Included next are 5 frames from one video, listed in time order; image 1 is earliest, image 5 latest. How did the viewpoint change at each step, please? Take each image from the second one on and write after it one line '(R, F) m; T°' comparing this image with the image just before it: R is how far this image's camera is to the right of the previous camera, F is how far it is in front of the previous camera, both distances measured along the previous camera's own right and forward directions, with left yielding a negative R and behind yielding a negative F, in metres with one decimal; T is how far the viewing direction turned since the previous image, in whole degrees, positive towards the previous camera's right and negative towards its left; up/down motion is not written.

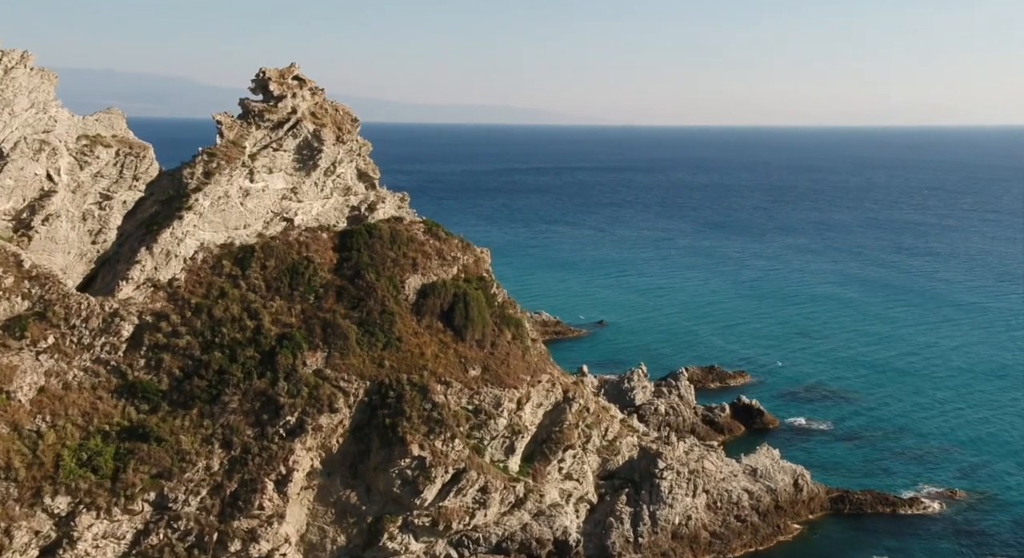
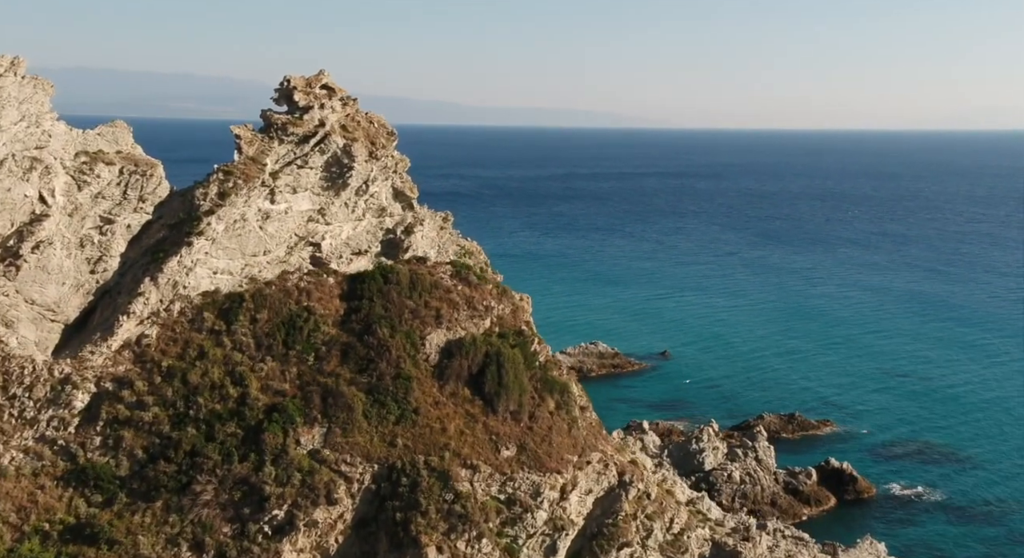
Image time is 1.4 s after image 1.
(+0.3, +4.9) m; -3°
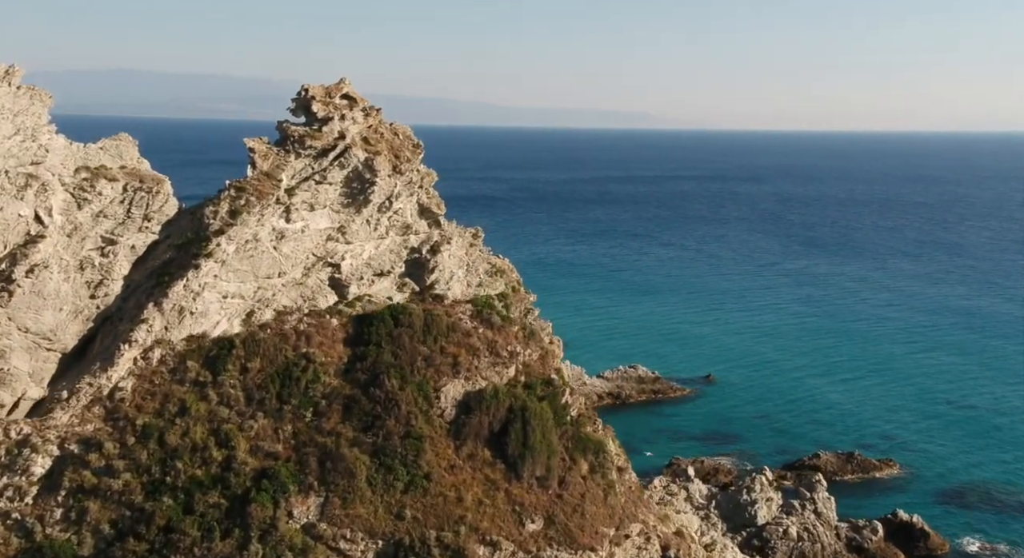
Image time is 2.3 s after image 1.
(+0.2, +2.8) m; -2°
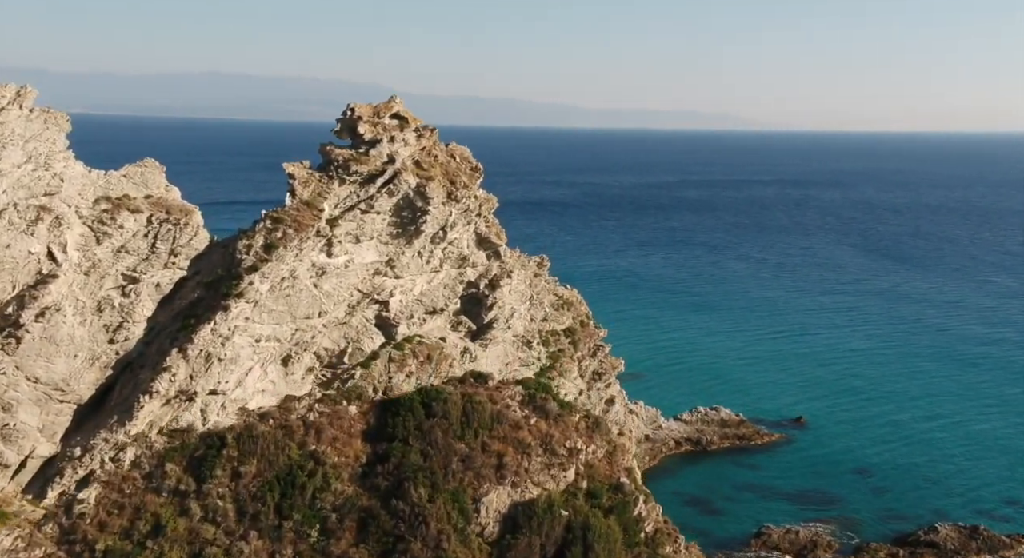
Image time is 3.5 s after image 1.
(+0.2, +3.9) m; -4°
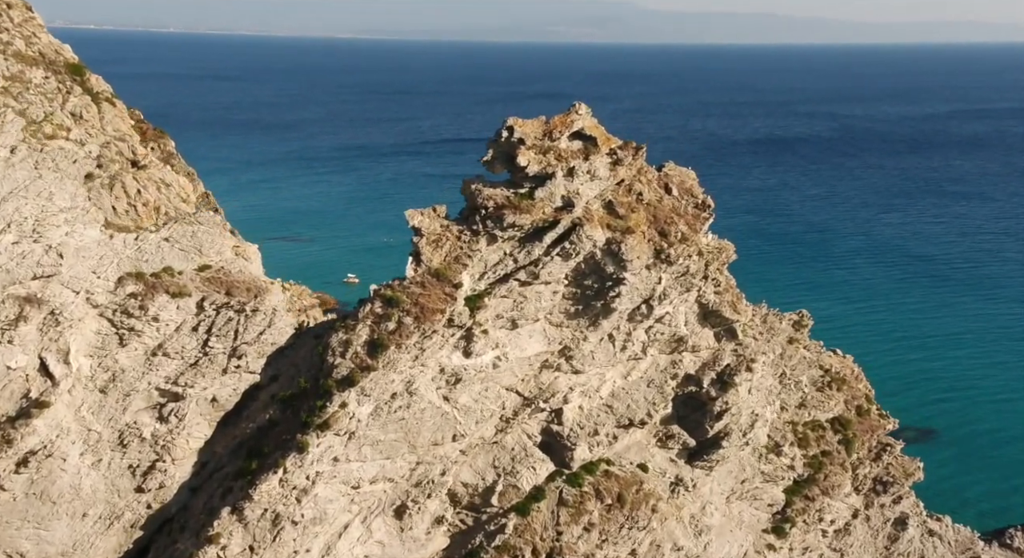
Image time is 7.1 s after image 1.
(+0.2, +11.4) m; -12°
